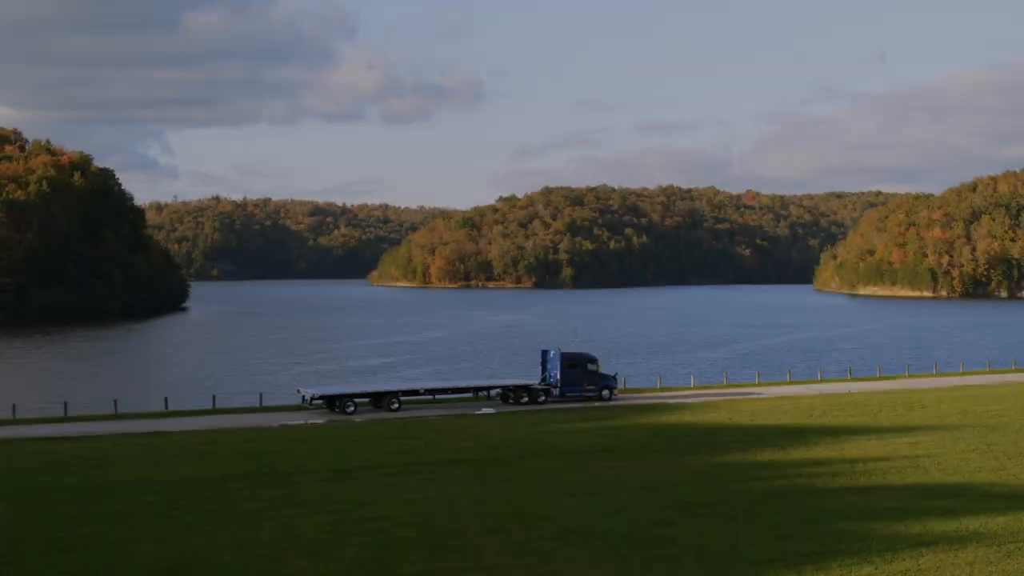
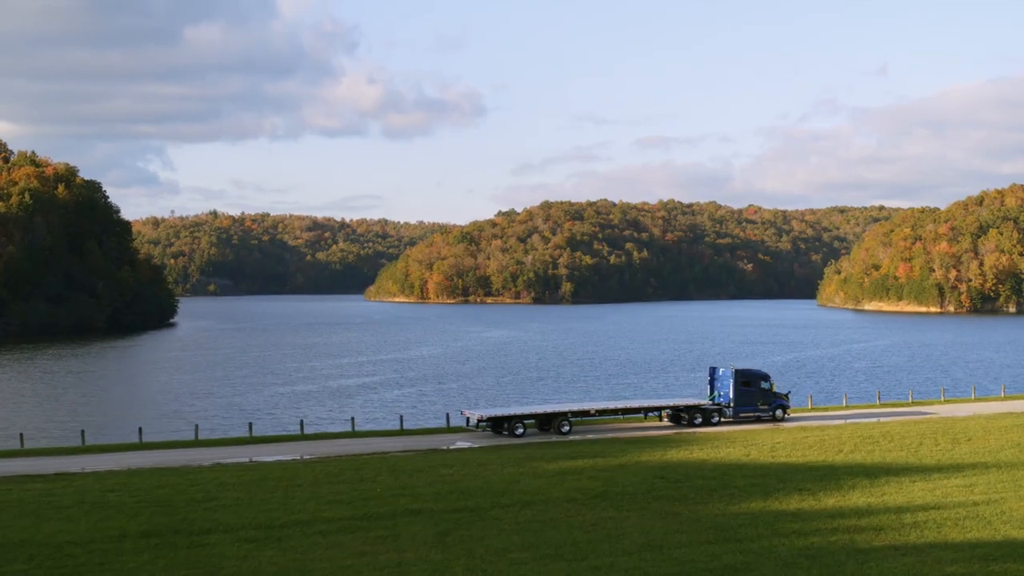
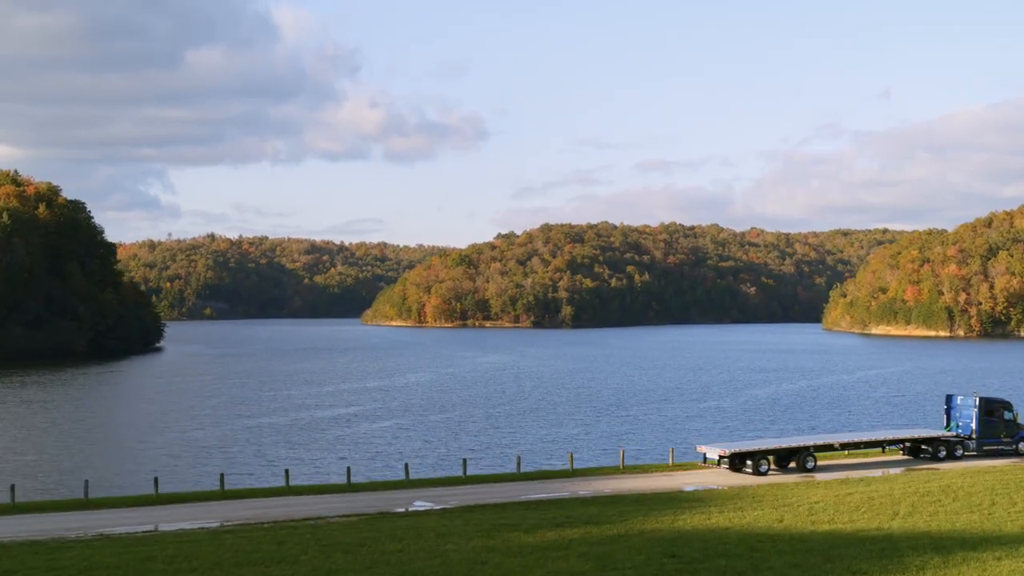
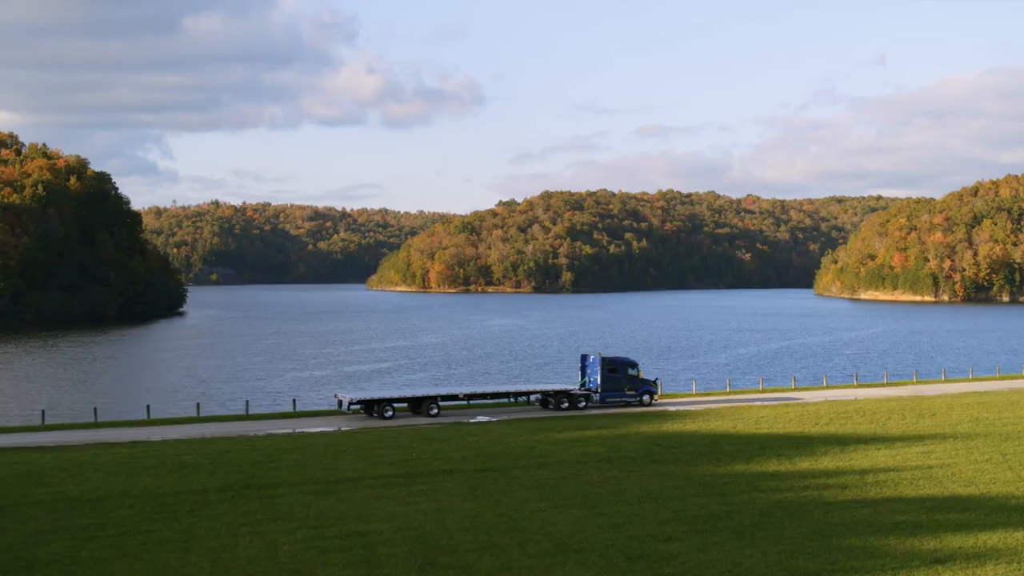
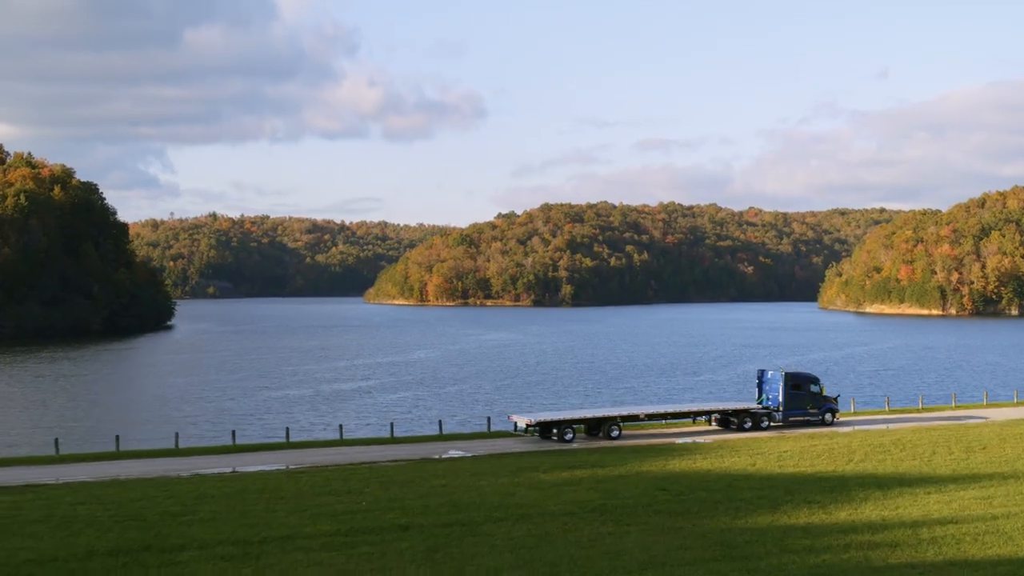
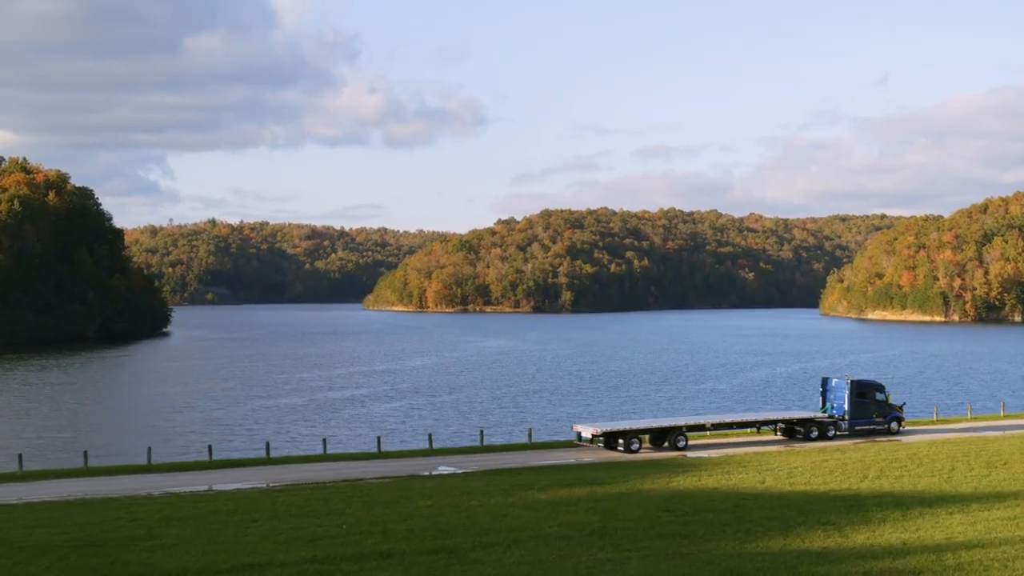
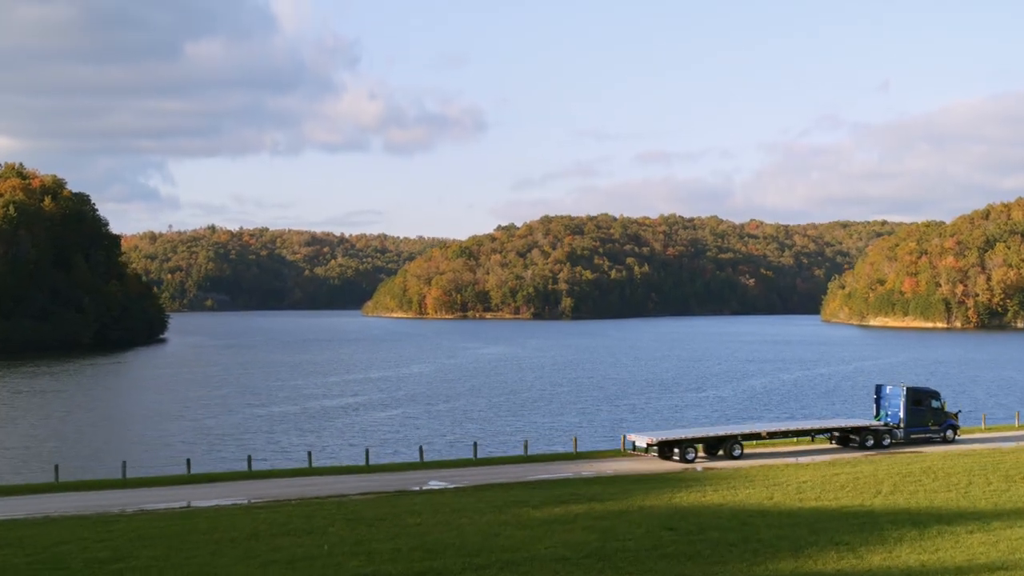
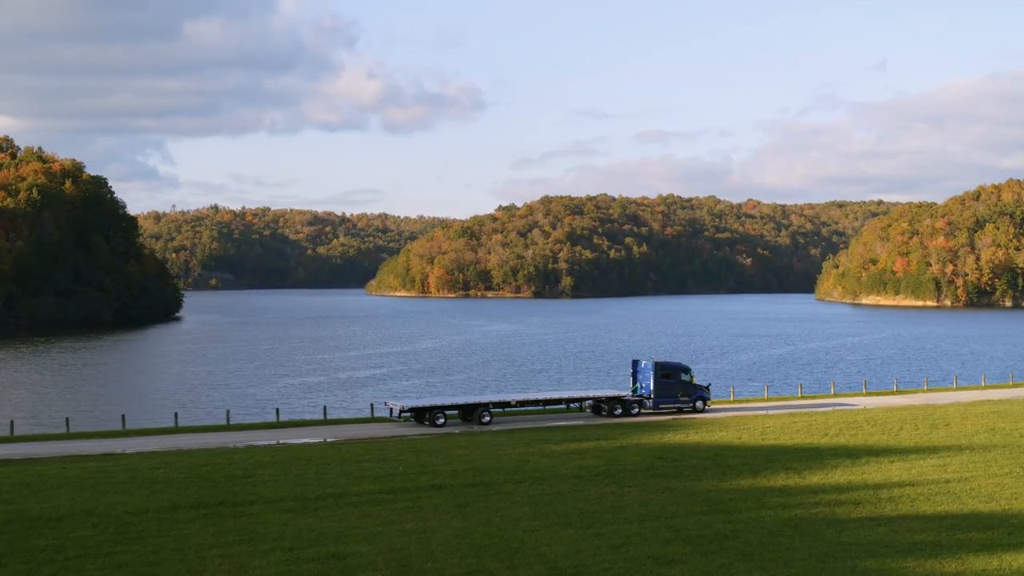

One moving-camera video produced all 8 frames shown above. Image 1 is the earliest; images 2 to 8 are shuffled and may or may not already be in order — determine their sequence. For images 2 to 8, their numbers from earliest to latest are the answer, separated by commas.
4, 8, 2, 5, 6, 7, 3
